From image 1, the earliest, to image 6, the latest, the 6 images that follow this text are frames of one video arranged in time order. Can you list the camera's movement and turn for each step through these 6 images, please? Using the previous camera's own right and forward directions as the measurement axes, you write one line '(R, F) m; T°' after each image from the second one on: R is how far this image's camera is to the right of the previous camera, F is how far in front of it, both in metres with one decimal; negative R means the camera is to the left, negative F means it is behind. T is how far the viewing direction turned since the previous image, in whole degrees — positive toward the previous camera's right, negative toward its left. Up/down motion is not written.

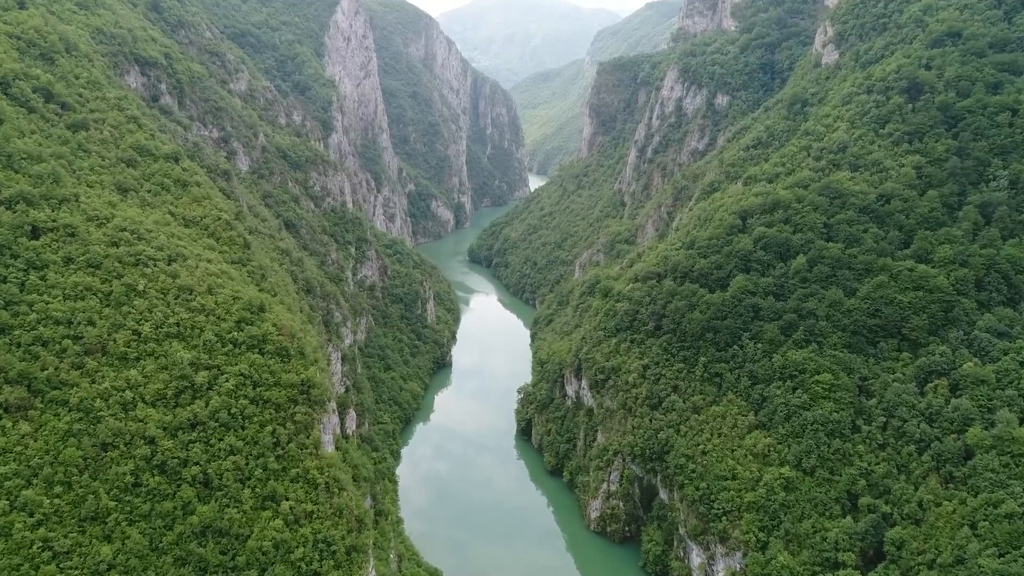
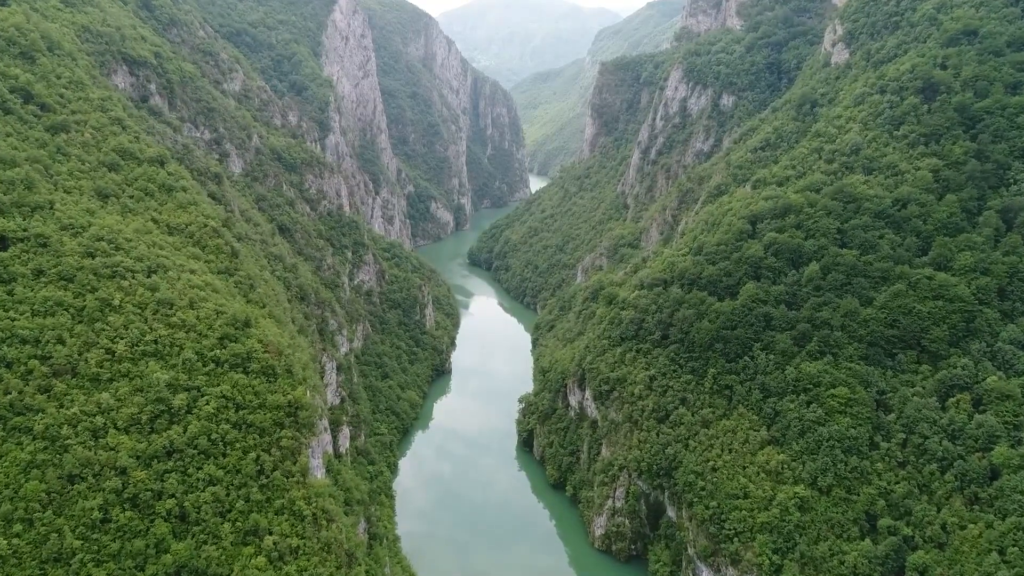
(-0.1, +1.4) m; 0°
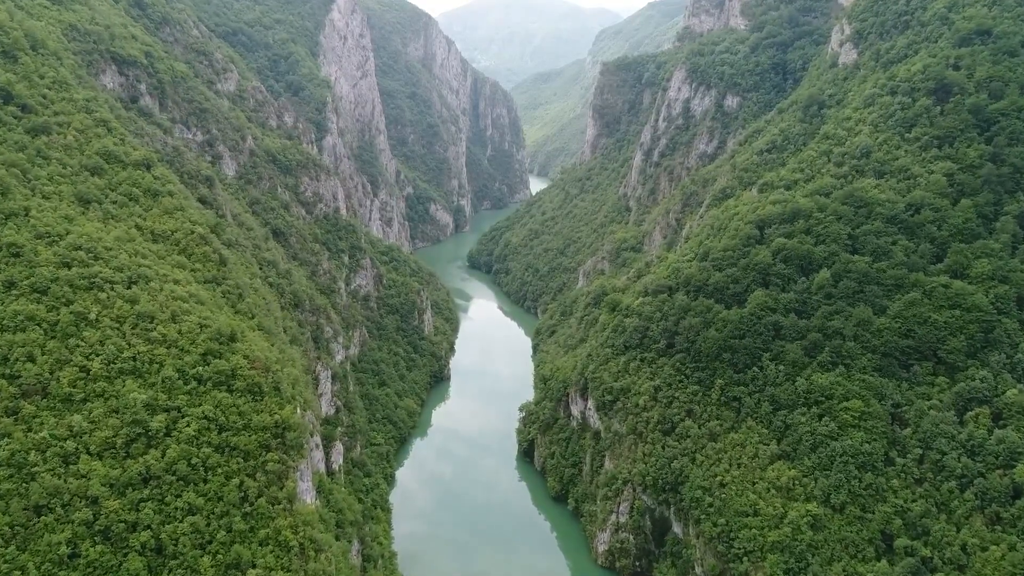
(0.0, +1.1) m; 0°
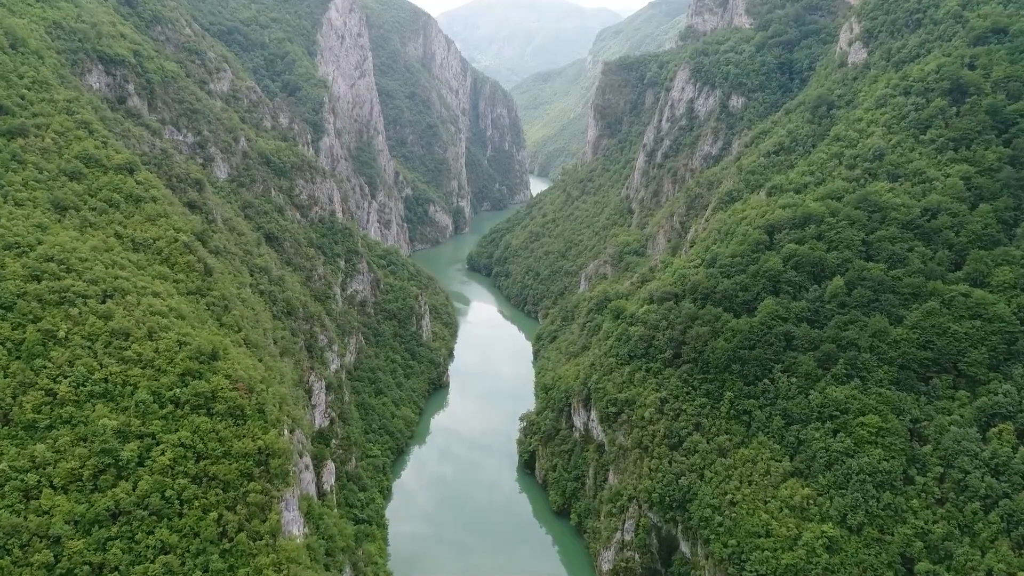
(0.0, +1.3) m; 0°
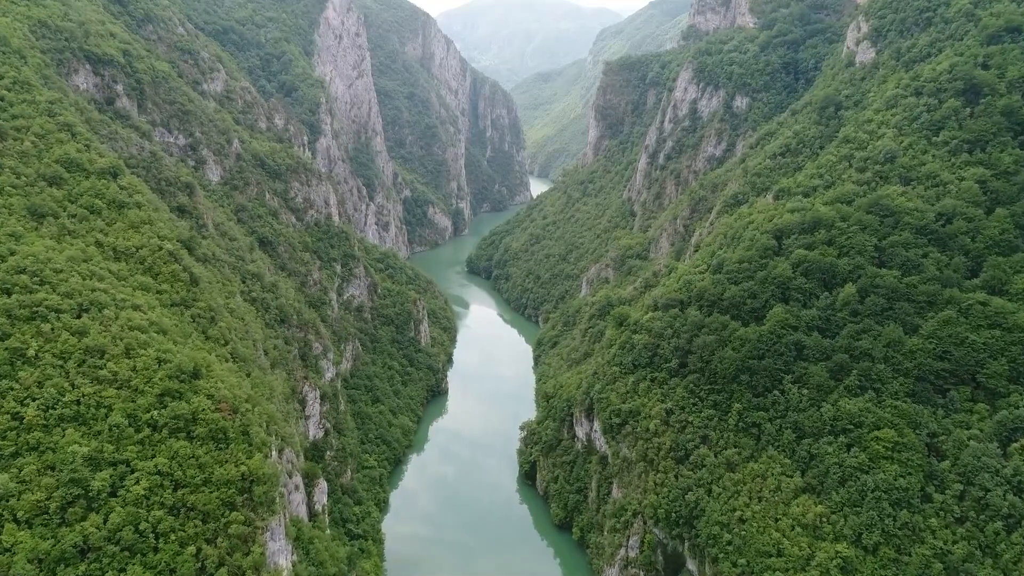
(0.0, +1.1) m; 0°
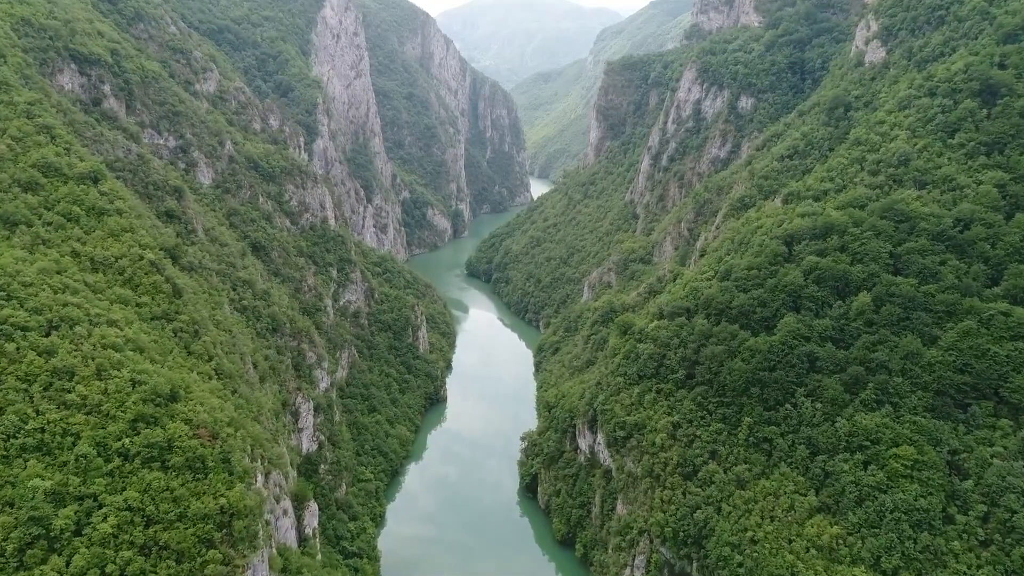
(0.0, +1.2) m; 0°
